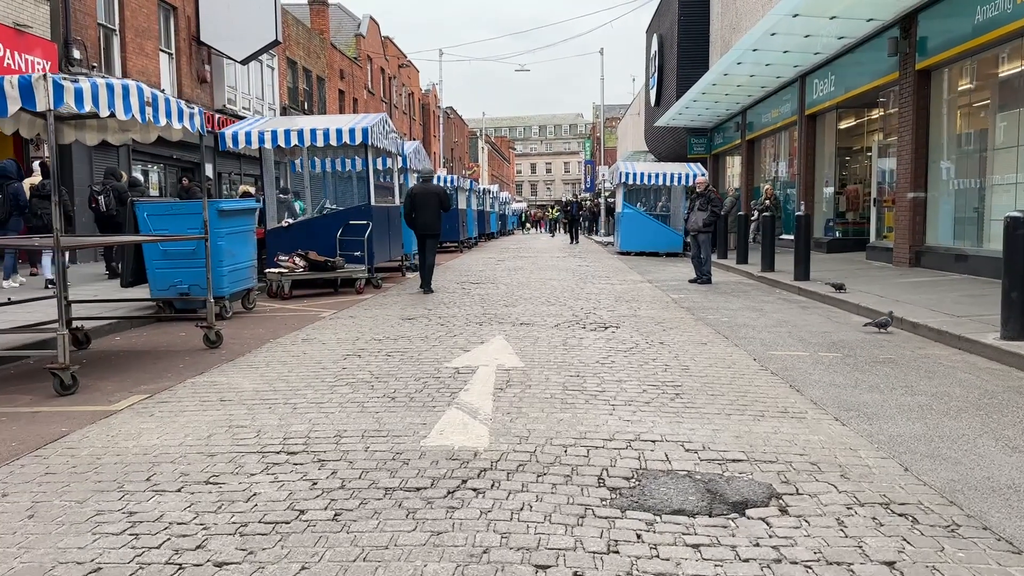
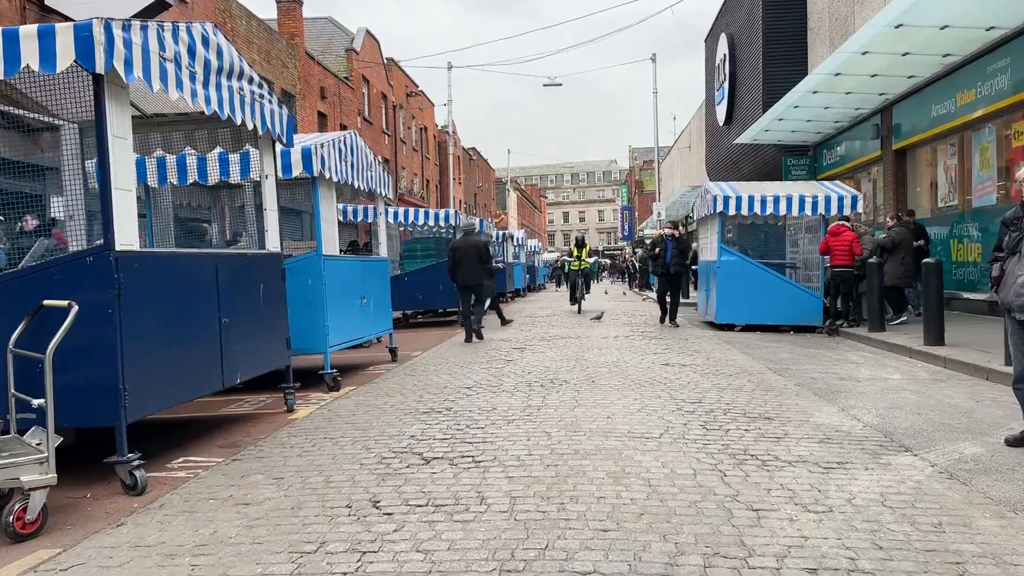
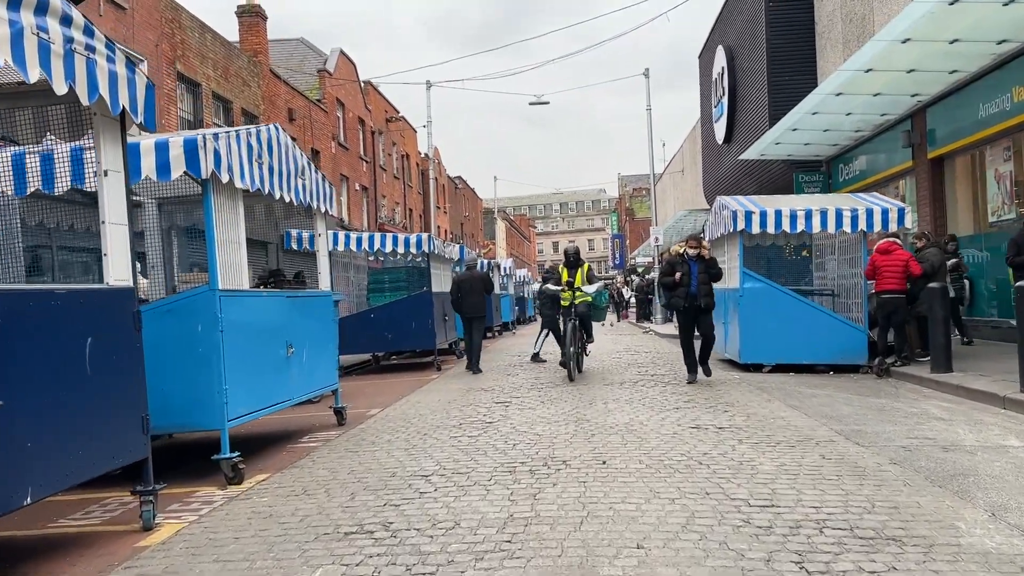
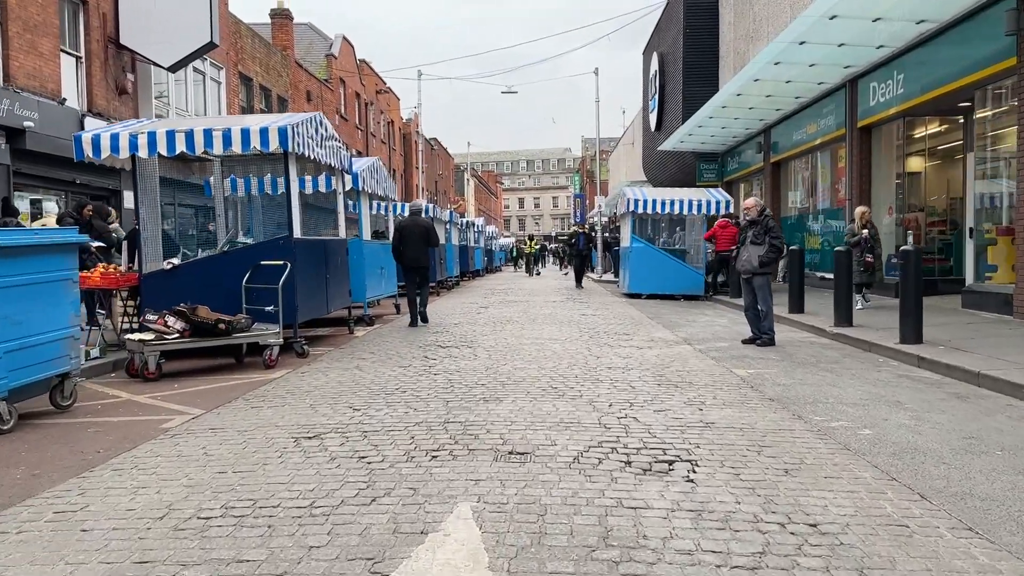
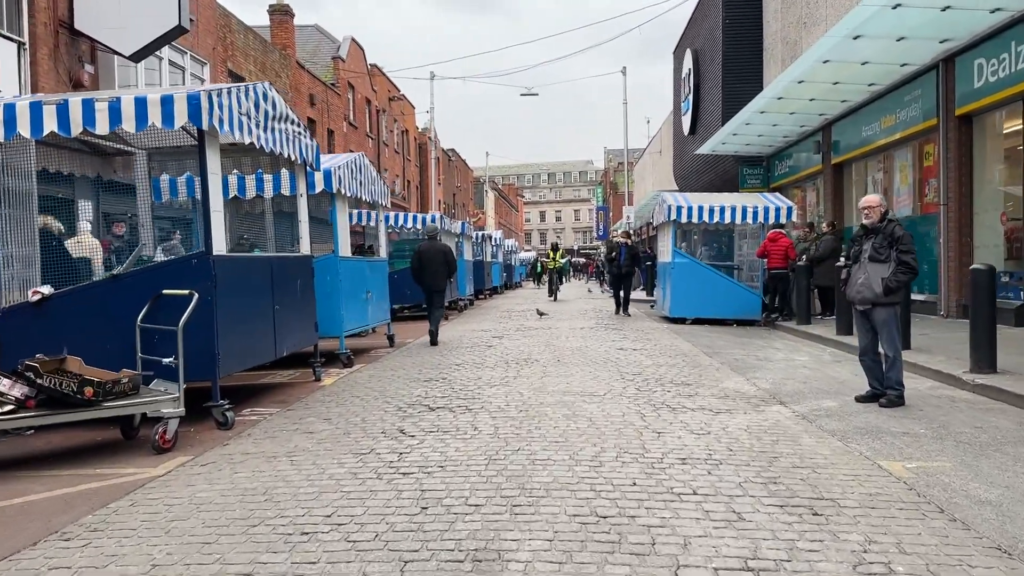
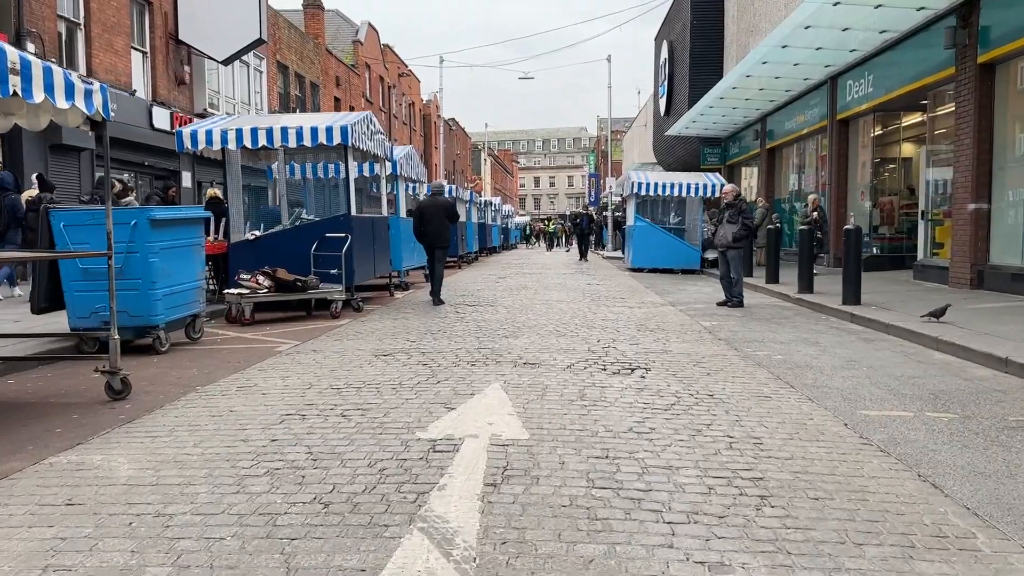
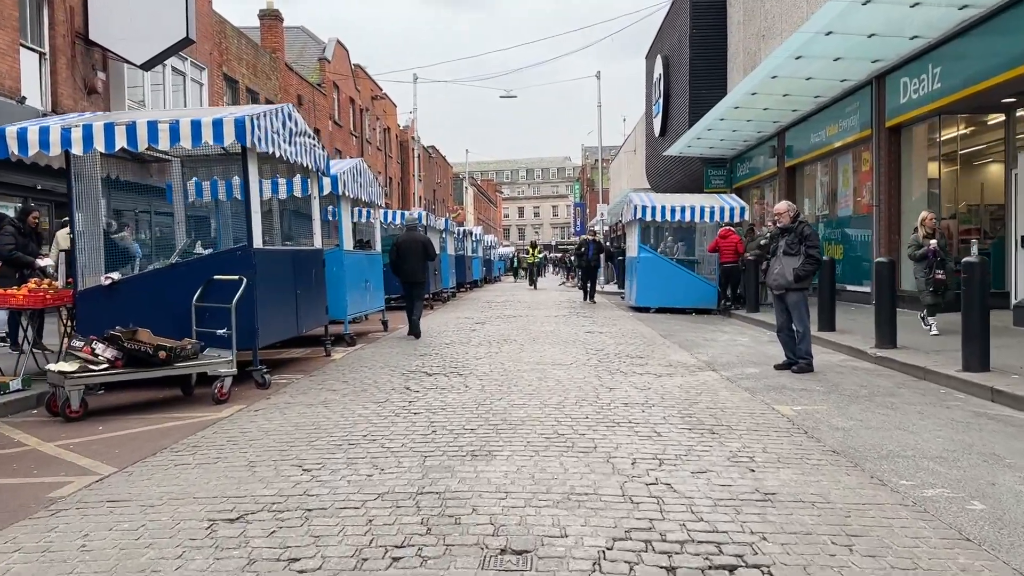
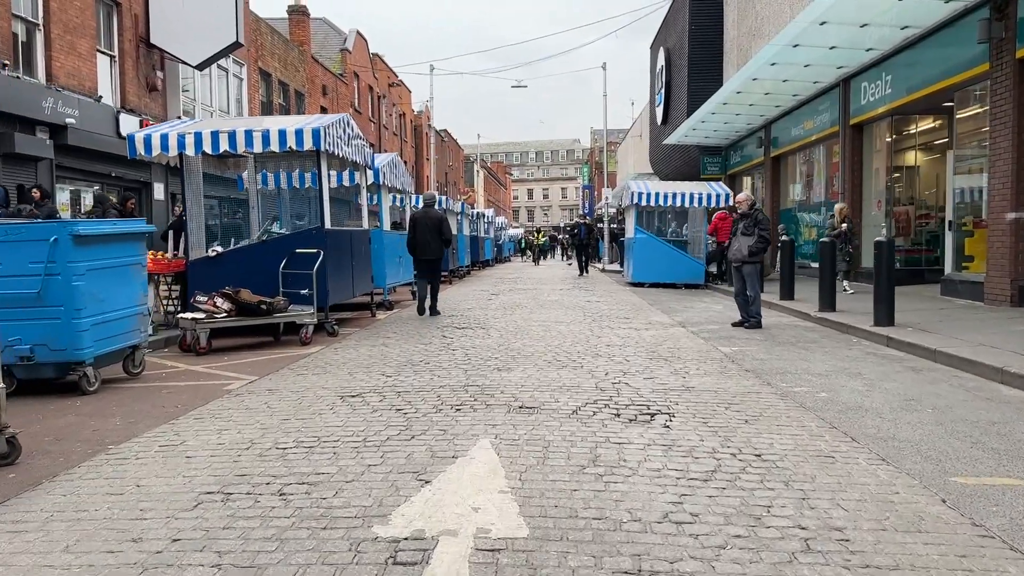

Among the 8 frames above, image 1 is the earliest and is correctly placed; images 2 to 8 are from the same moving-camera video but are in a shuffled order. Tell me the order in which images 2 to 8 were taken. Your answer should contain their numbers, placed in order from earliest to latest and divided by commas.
6, 8, 4, 7, 5, 2, 3
